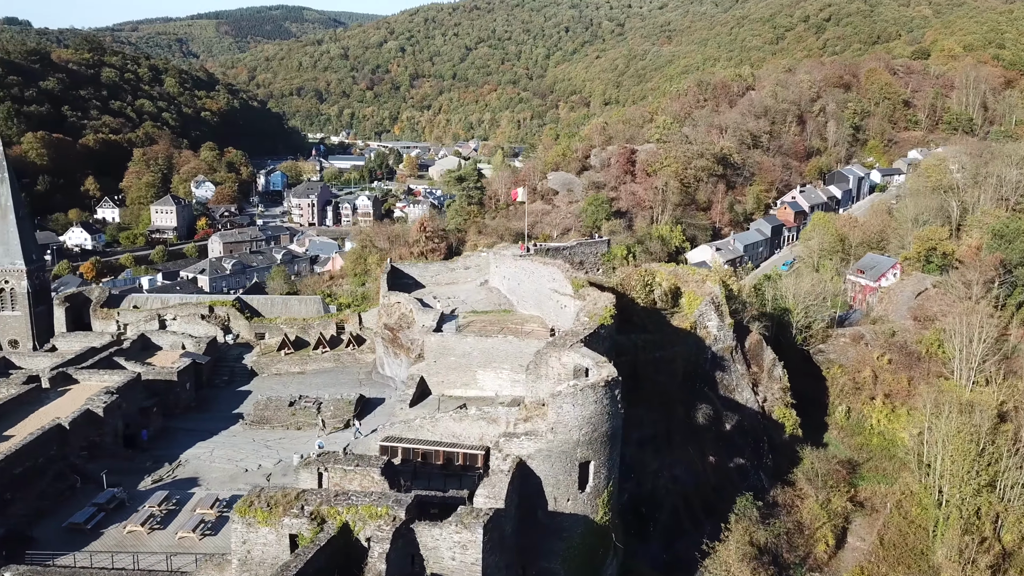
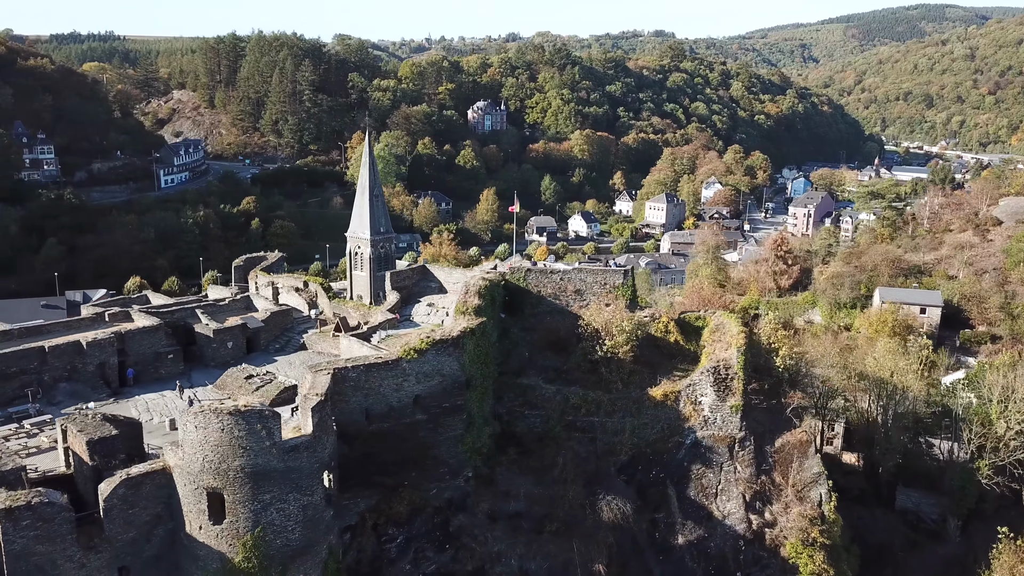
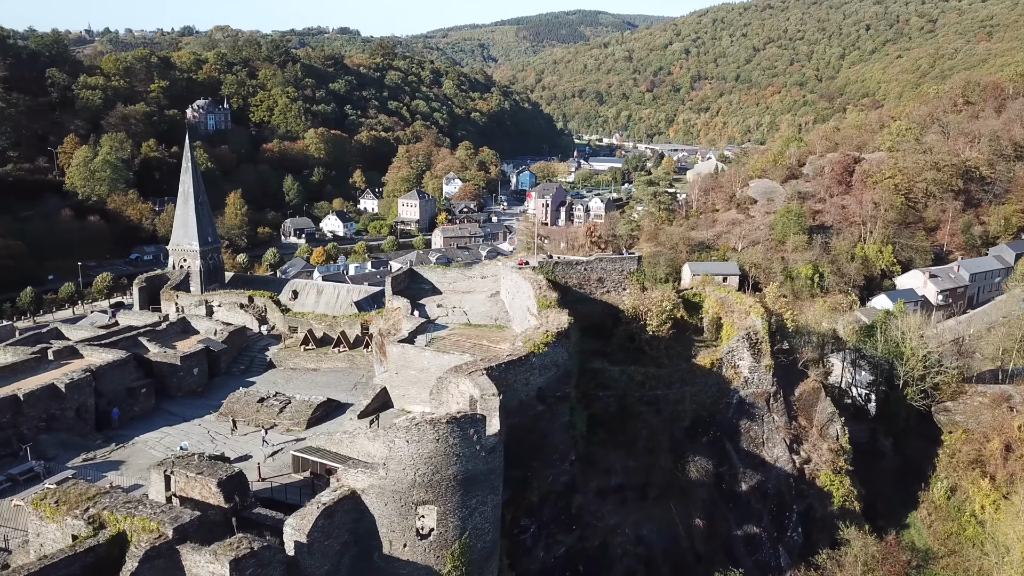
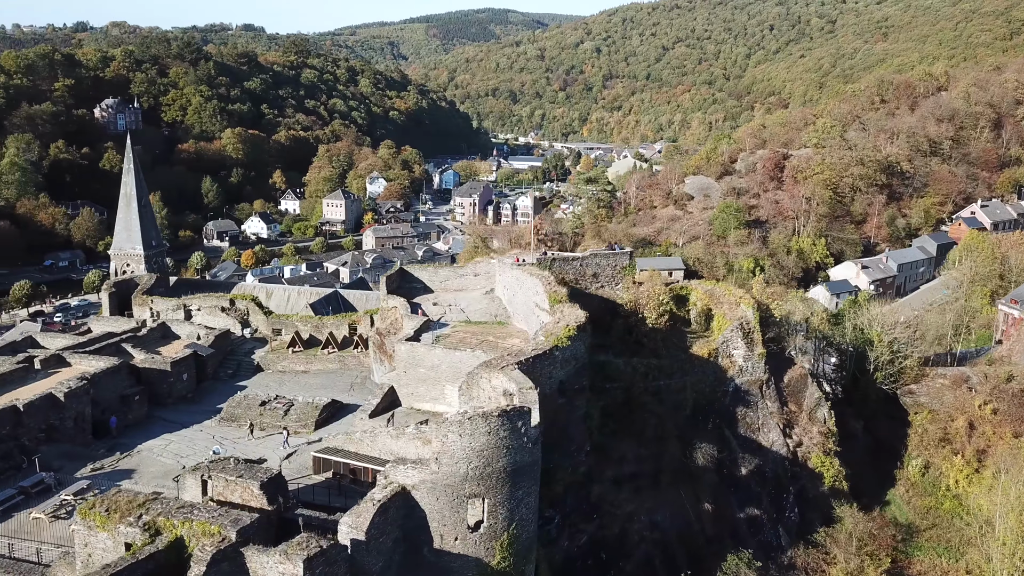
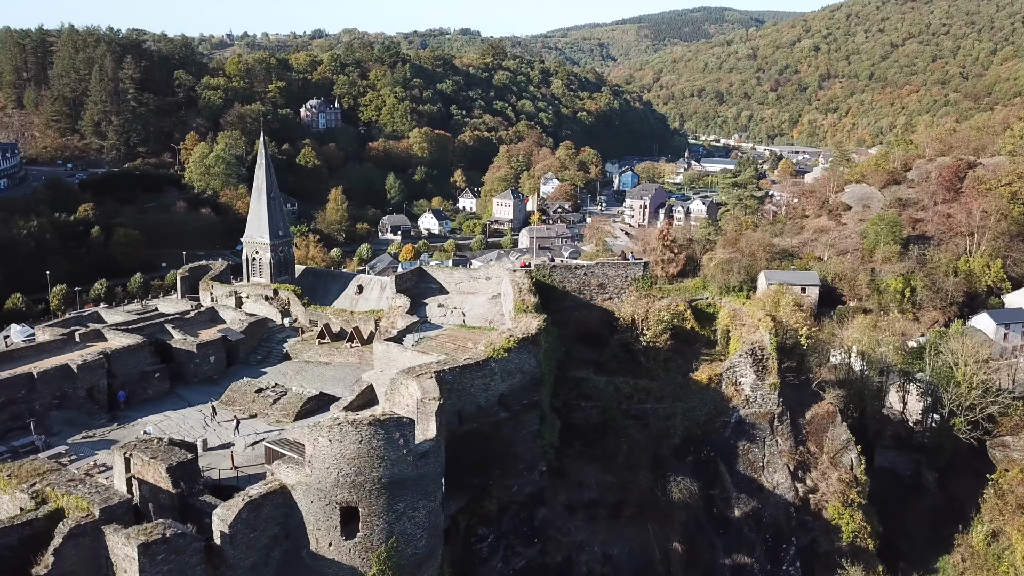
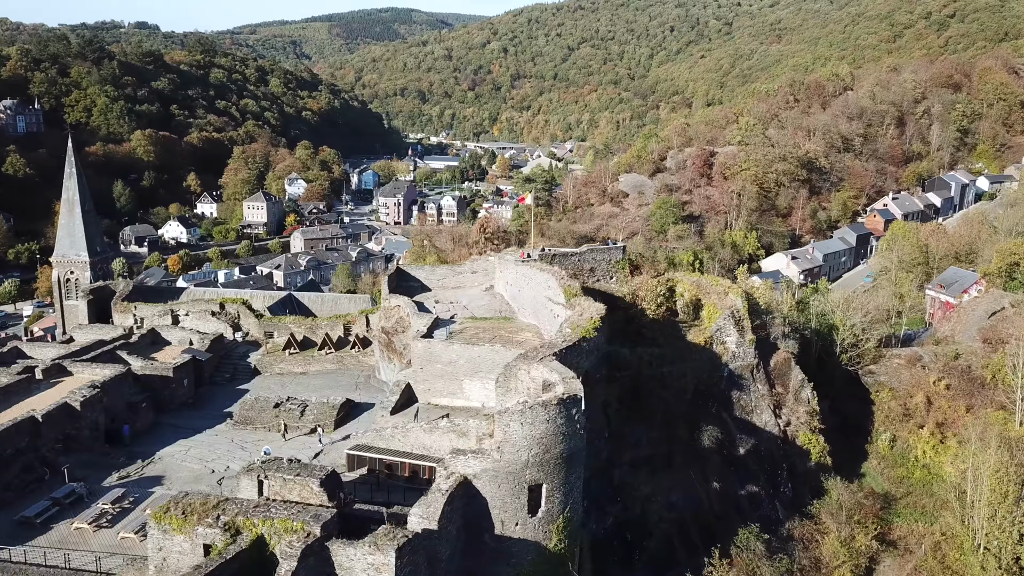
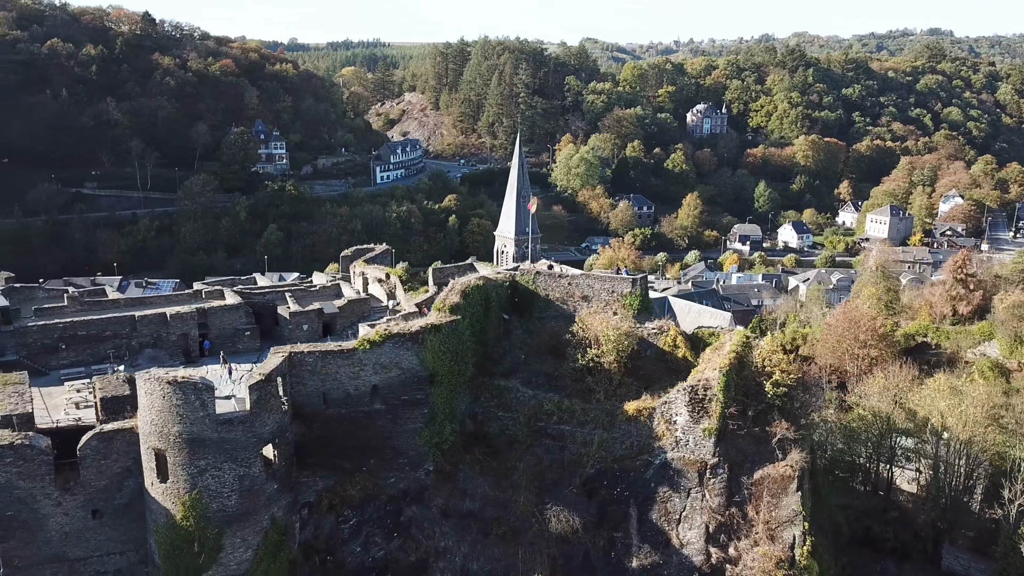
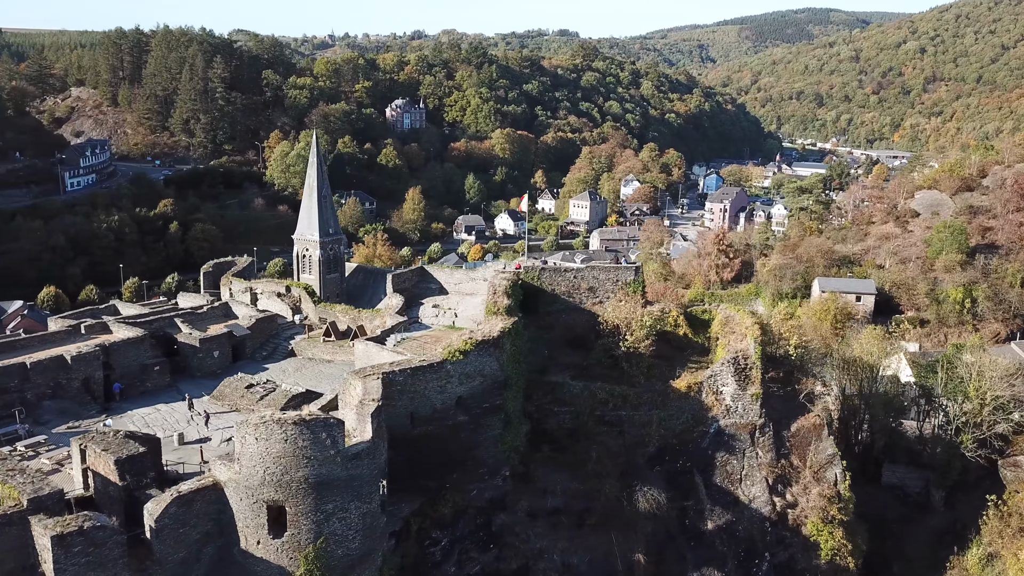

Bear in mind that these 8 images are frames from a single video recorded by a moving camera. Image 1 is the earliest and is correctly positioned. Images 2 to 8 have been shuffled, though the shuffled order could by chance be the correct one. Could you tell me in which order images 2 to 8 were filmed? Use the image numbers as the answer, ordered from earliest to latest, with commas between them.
6, 4, 3, 5, 8, 2, 7
